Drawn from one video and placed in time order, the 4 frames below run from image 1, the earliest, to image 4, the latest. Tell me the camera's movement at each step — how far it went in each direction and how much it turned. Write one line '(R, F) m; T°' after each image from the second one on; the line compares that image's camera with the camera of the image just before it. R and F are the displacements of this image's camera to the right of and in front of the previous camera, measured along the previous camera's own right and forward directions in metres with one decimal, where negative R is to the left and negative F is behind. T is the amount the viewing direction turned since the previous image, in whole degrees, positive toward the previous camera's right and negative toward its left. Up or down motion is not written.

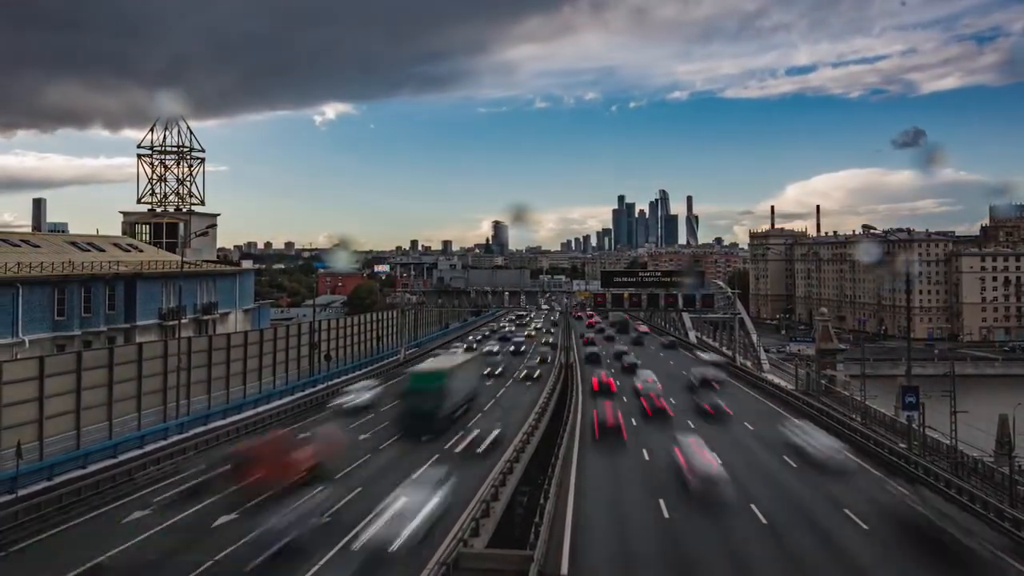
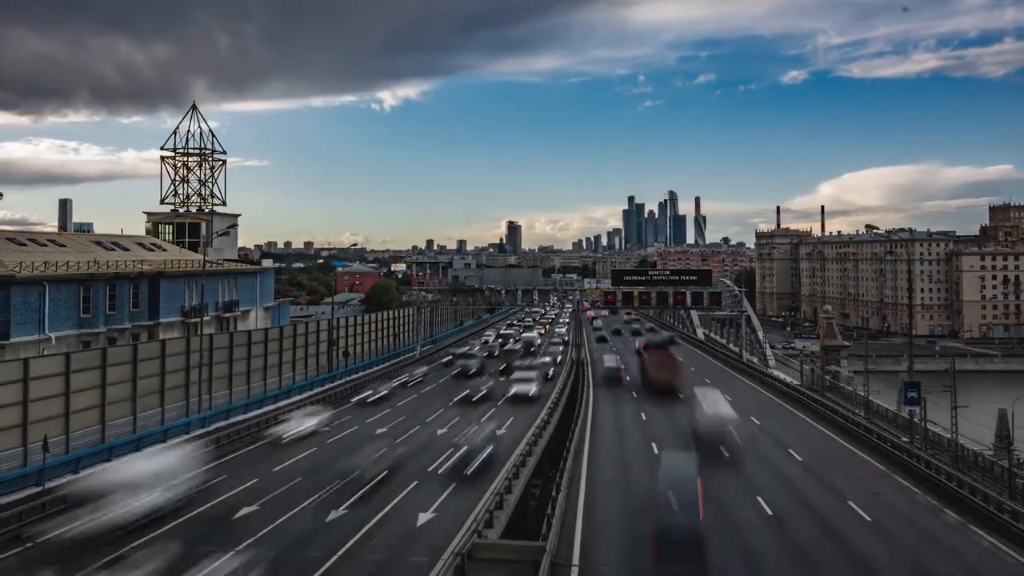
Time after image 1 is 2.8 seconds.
(0.0, -0.9) m; -1°
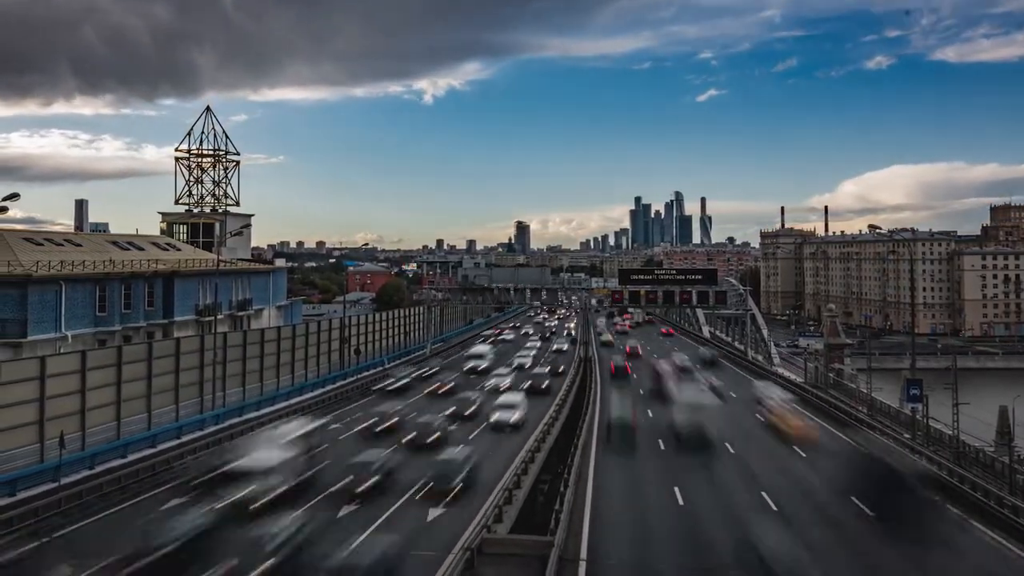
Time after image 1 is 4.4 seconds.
(0.0, -0.6) m; -1°
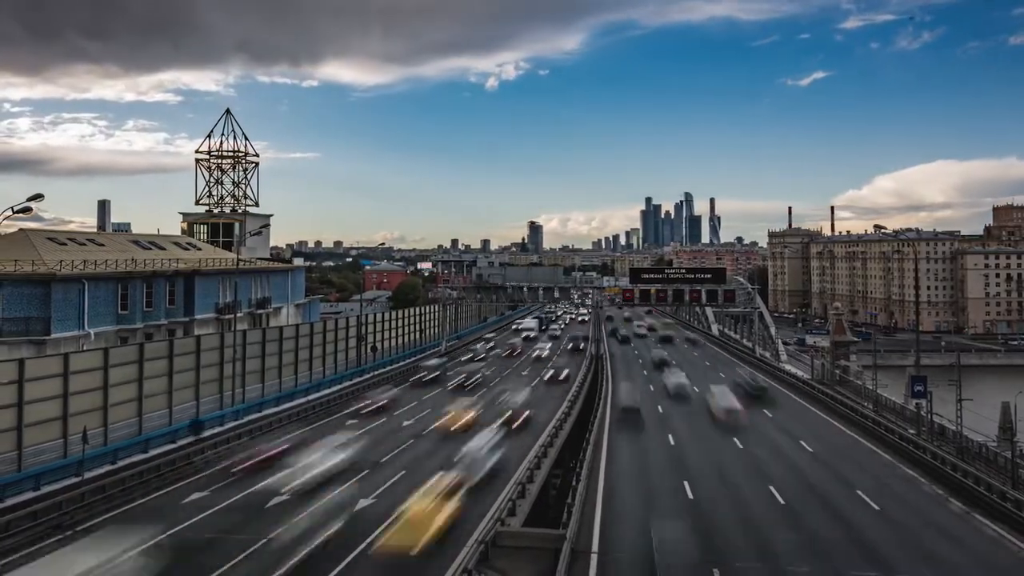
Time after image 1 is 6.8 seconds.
(0.0, -0.8) m; -1°
